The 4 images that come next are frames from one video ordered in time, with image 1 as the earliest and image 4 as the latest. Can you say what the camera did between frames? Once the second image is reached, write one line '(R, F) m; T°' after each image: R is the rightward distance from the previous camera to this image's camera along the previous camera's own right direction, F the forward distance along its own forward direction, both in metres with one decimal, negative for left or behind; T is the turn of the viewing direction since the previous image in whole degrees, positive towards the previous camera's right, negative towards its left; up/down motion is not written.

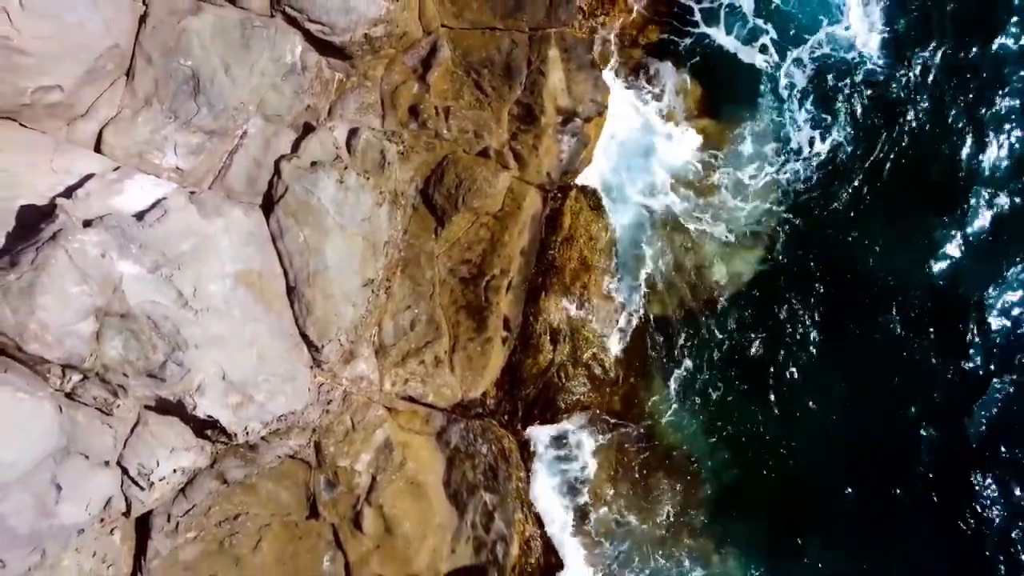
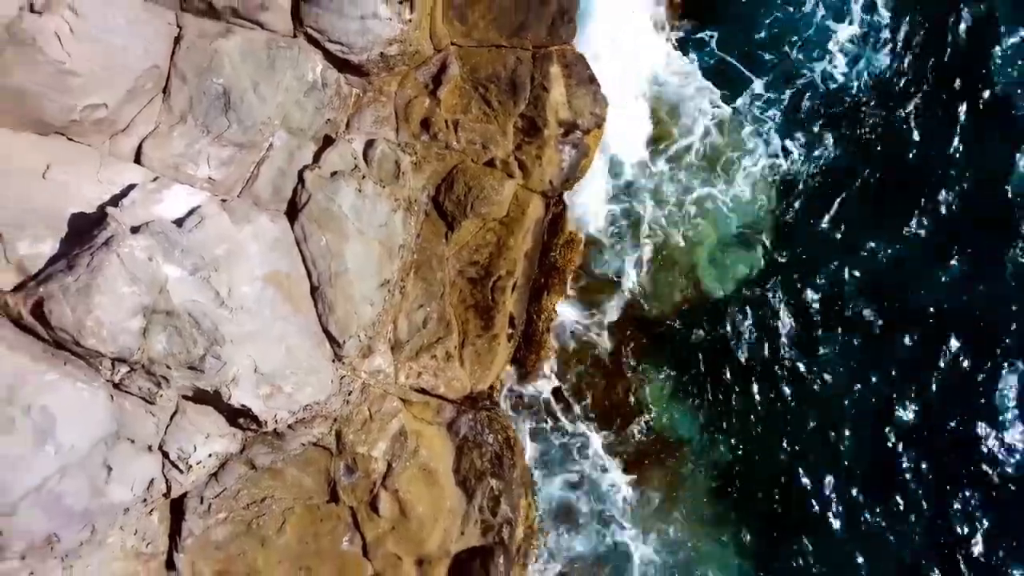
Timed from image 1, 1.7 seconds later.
(-0.1, -0.8) m; 0°
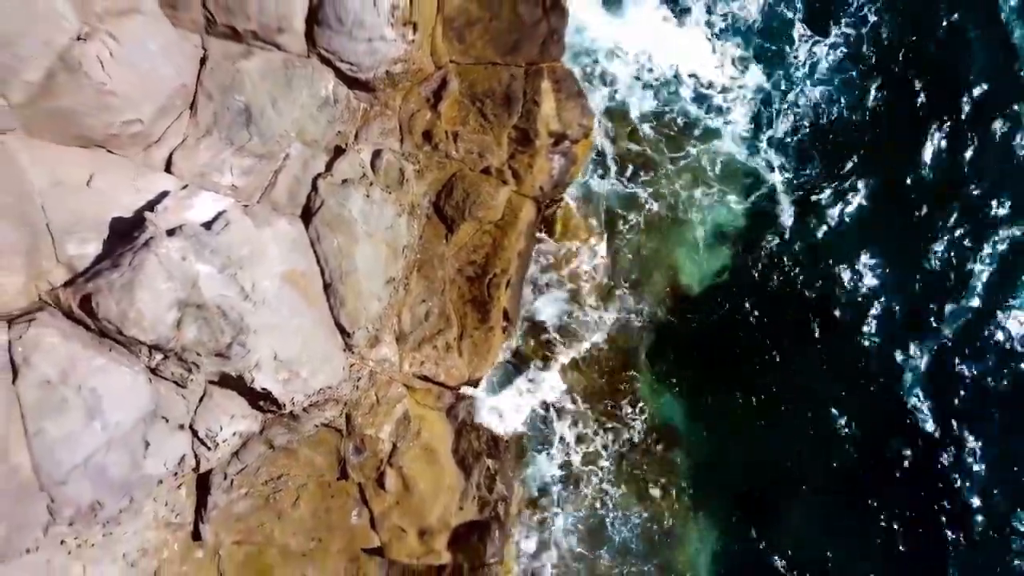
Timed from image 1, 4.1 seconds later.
(+0.1, -1.0) m; 0°
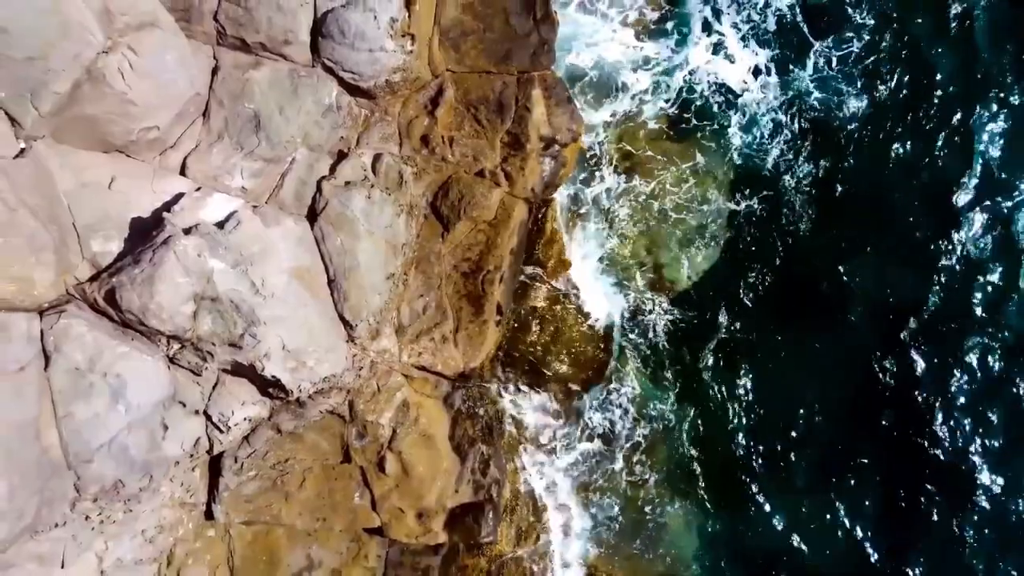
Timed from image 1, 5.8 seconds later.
(+0.1, -0.7) m; 0°
